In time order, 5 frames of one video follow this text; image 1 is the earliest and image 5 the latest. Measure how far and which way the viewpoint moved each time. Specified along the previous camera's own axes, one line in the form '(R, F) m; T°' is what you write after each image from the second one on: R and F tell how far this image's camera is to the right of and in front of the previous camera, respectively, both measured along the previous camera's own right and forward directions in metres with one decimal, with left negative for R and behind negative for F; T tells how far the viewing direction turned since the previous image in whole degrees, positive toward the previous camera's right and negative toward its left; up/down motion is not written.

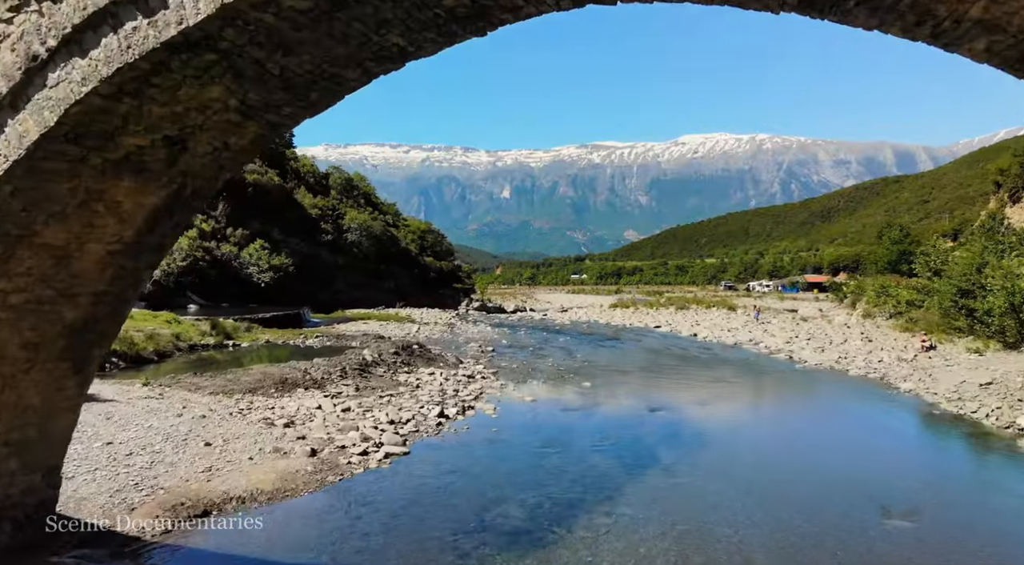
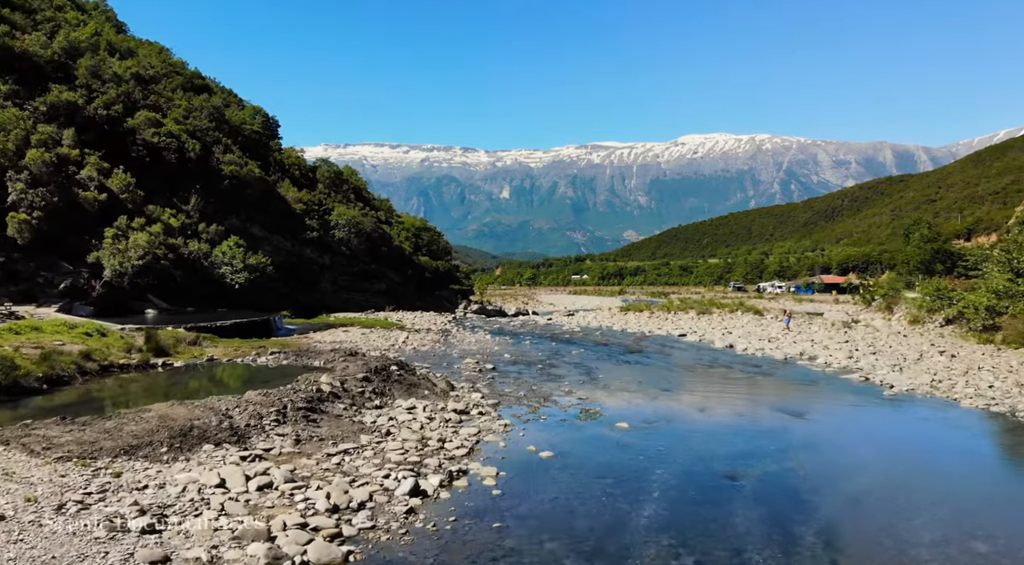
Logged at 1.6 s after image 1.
(-0.2, +6.1) m; 0°
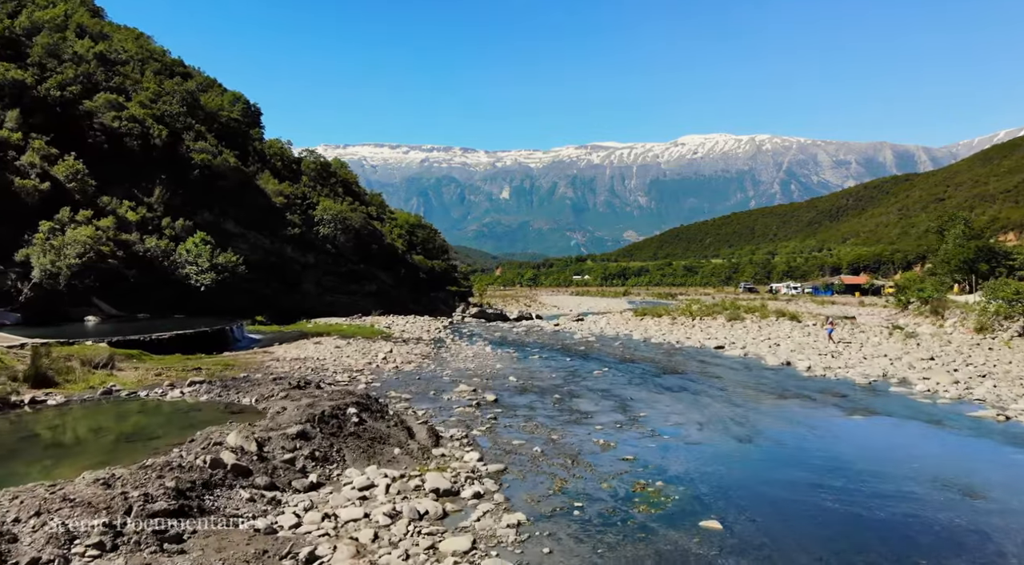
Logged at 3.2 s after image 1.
(-0.2, +6.5) m; 0°
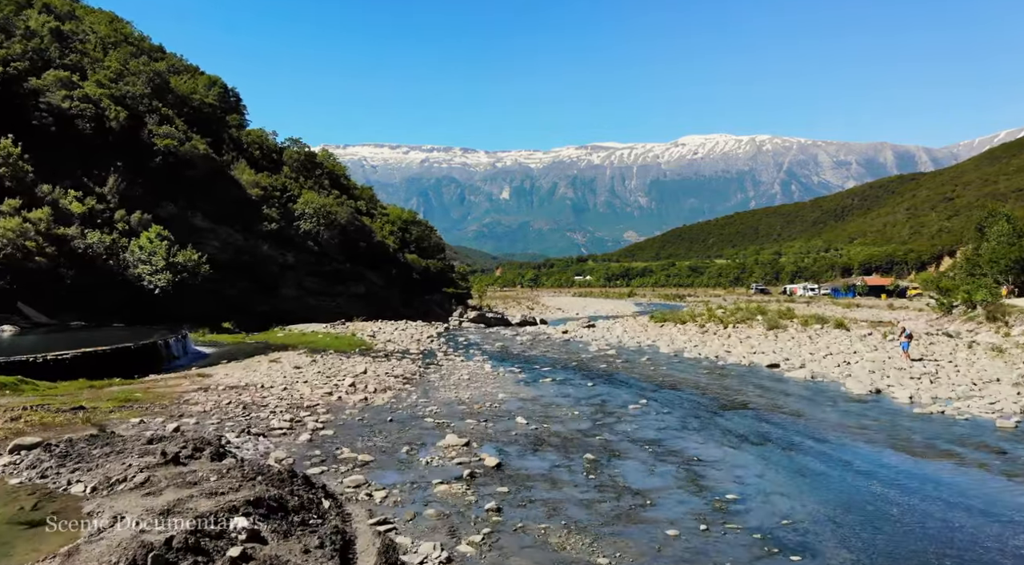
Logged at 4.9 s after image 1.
(-0.2, +6.5) m; 0°
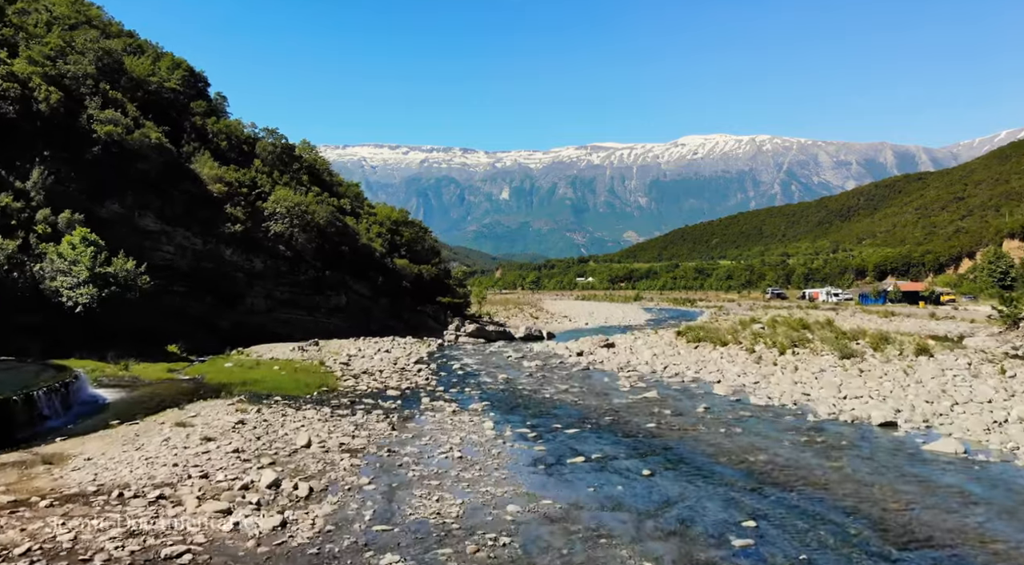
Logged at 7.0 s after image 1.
(-0.3, +7.9) m; 0°
